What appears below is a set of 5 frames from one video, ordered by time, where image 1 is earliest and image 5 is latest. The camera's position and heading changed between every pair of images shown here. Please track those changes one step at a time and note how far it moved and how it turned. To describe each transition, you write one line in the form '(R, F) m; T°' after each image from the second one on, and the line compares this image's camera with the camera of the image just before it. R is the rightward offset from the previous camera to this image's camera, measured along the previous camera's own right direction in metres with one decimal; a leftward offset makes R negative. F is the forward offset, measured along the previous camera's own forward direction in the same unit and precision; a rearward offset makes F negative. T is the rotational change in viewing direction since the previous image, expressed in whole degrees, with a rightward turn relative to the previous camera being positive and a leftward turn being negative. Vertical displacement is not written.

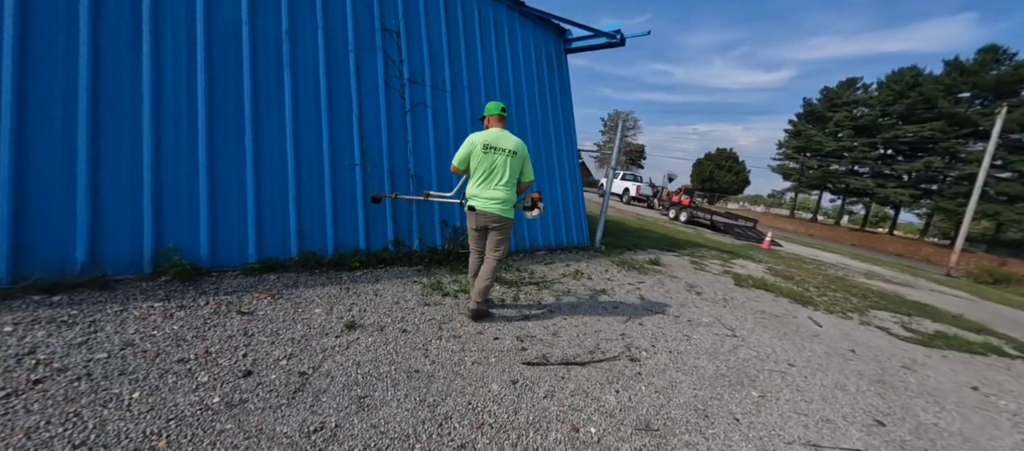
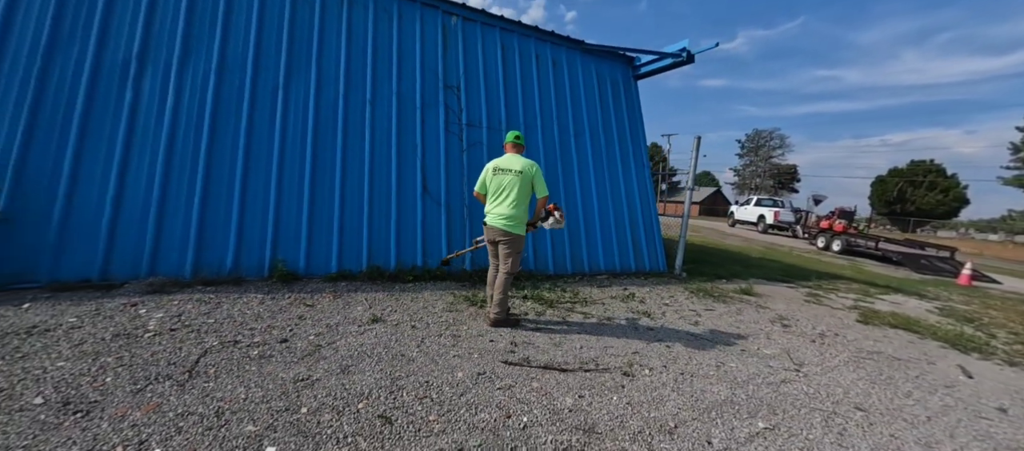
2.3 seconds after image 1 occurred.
(+1.2, -0.1) m; -20°
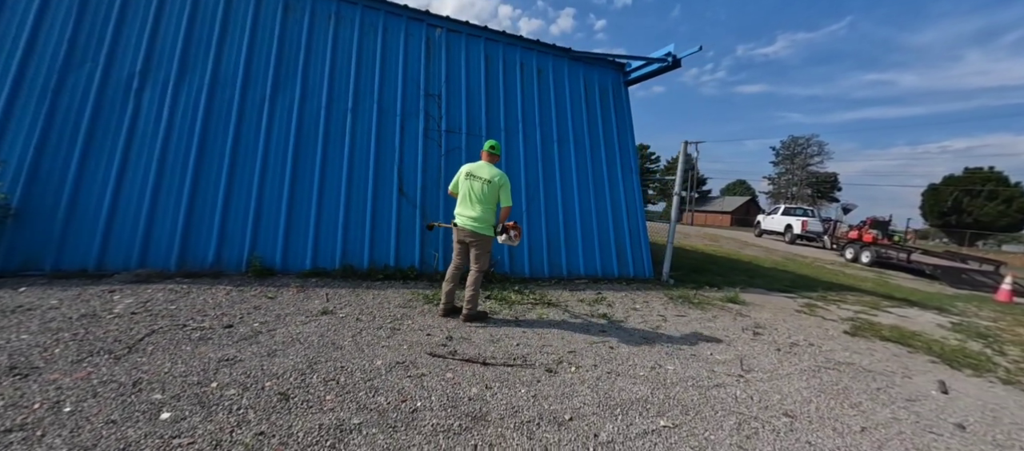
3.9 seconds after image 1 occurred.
(+0.8, -0.1) m; -5°
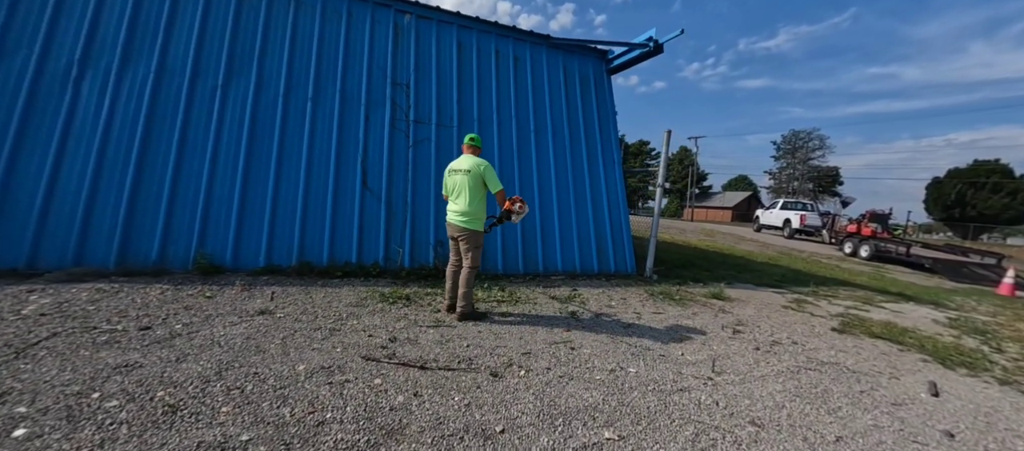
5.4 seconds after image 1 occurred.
(+0.4, +0.3) m; 0°
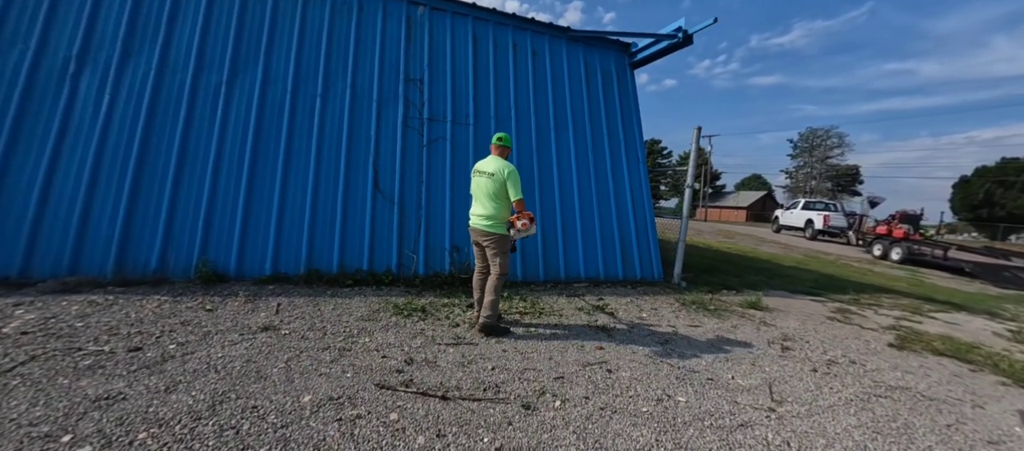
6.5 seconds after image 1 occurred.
(-0.2, +0.4) m; -1°
